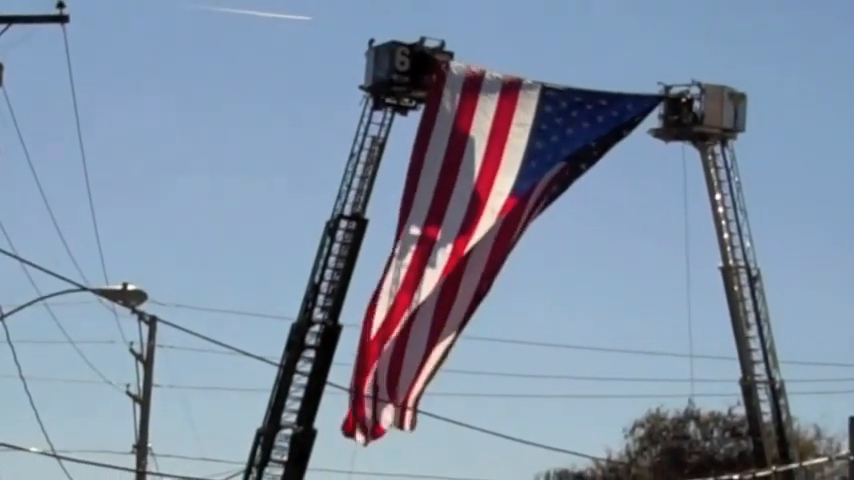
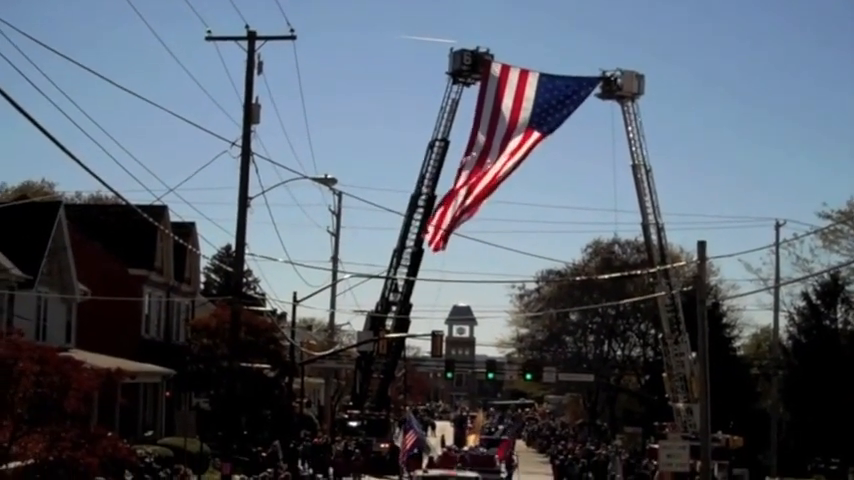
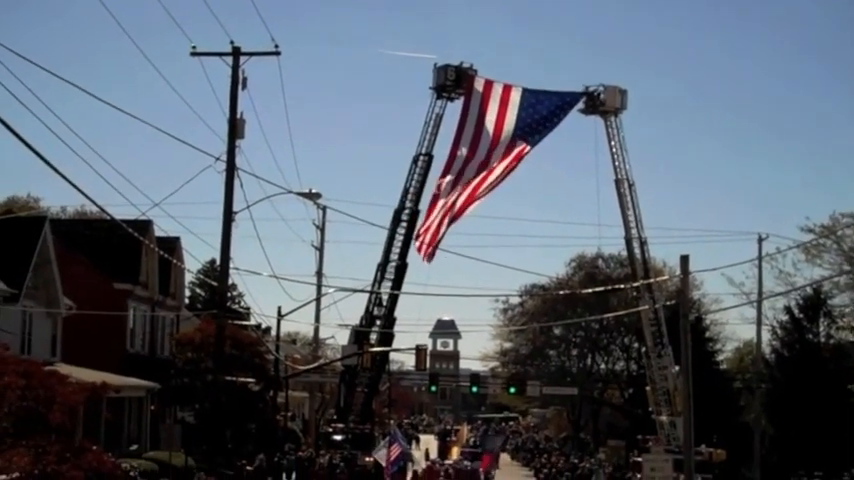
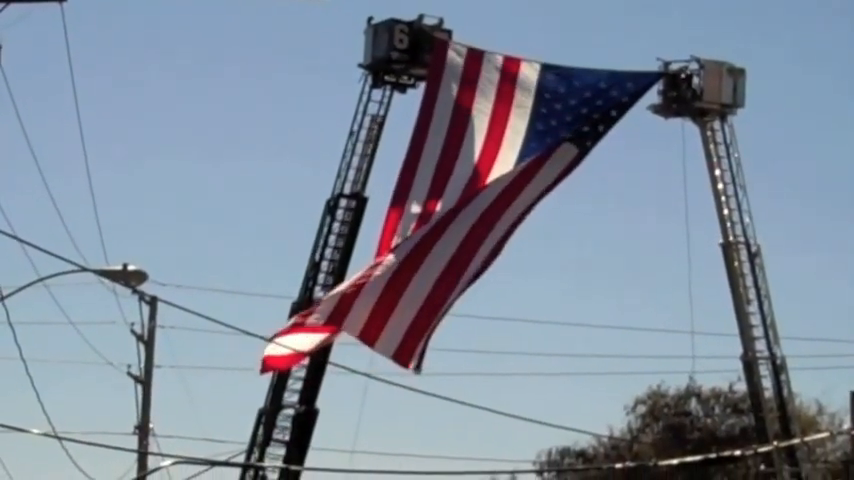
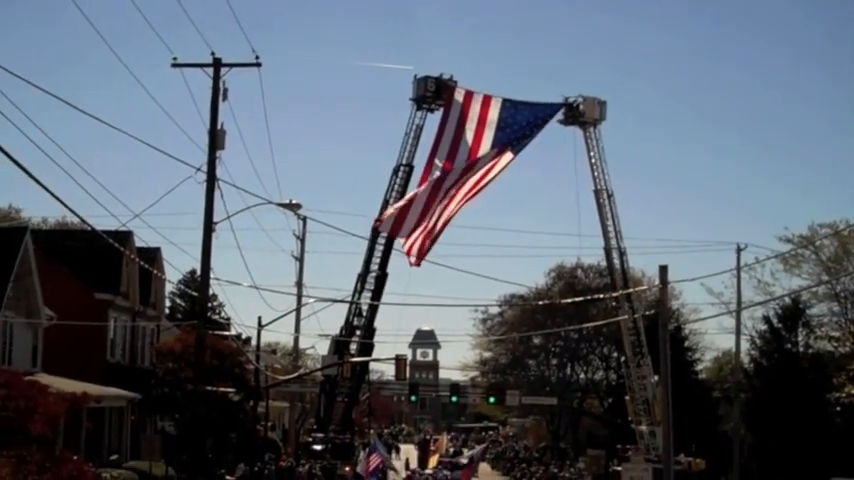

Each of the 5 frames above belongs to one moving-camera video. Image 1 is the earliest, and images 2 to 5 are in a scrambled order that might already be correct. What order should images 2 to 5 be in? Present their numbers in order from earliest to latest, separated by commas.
4, 5, 3, 2
